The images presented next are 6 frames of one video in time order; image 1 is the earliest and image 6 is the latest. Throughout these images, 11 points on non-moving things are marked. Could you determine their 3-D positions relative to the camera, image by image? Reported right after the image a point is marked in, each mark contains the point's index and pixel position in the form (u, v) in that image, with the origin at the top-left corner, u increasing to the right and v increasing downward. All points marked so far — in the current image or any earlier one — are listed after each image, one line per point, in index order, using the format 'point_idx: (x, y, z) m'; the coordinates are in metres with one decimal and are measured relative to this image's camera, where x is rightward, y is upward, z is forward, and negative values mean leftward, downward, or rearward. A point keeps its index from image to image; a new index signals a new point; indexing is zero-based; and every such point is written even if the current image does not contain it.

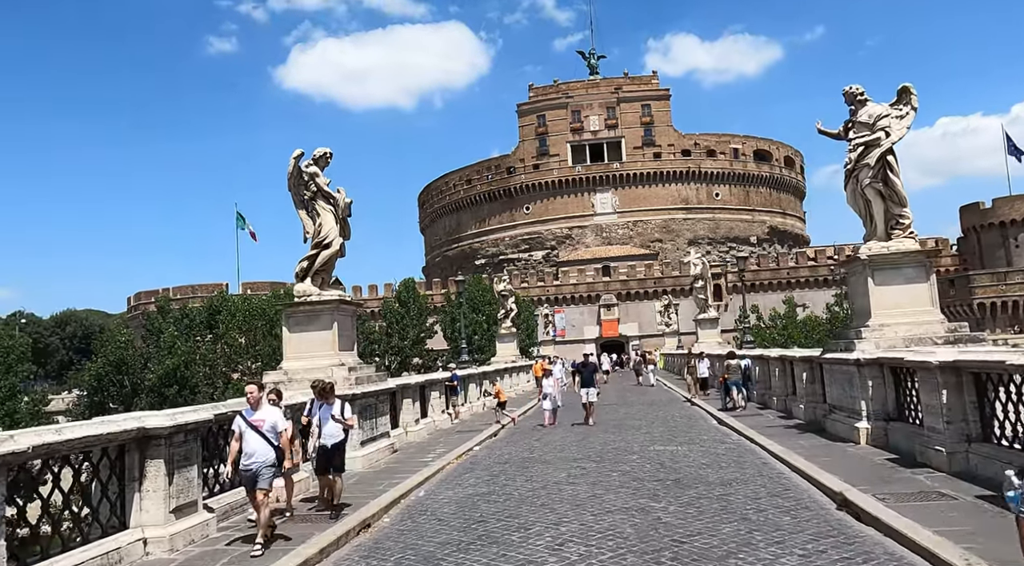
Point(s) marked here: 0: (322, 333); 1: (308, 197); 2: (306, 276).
0: (-2.7, -0.7, +11.9) m
1: (-3.0, +1.2, +12.3) m
2: (-3.0, +0.1, +12.2) m
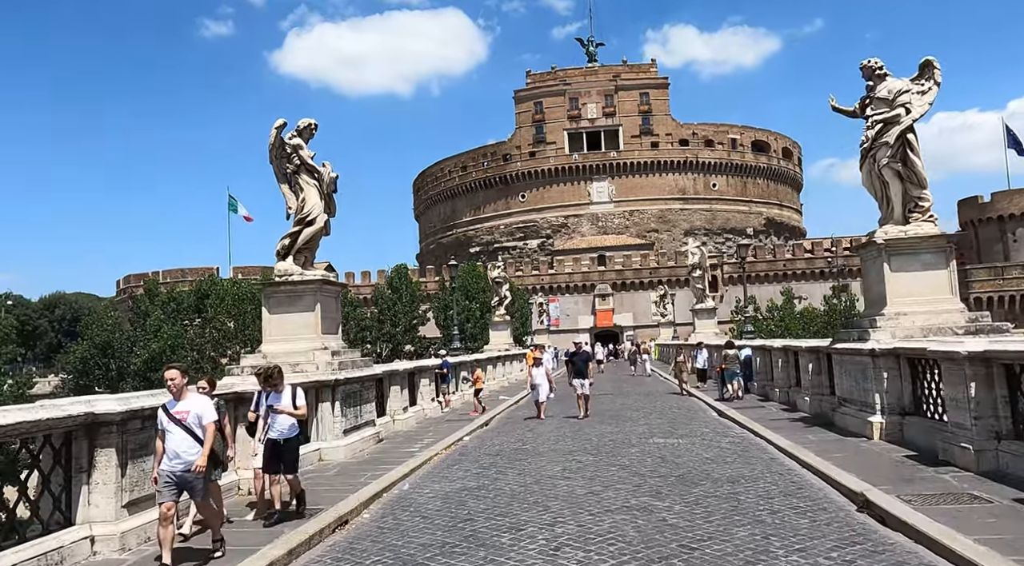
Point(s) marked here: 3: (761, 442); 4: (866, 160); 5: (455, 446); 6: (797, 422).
0: (-2.8, -0.4, +11.2) m
1: (-3.0, +1.5, +11.6) m
2: (-3.0, +0.4, +11.5) m
3: (+3.2, -2.0, +10.9) m
4: (+4.6, +1.6, +11.0) m
5: (-0.8, -2.3, +12.0) m
6: (+4.2, -2.1, +12.5) m
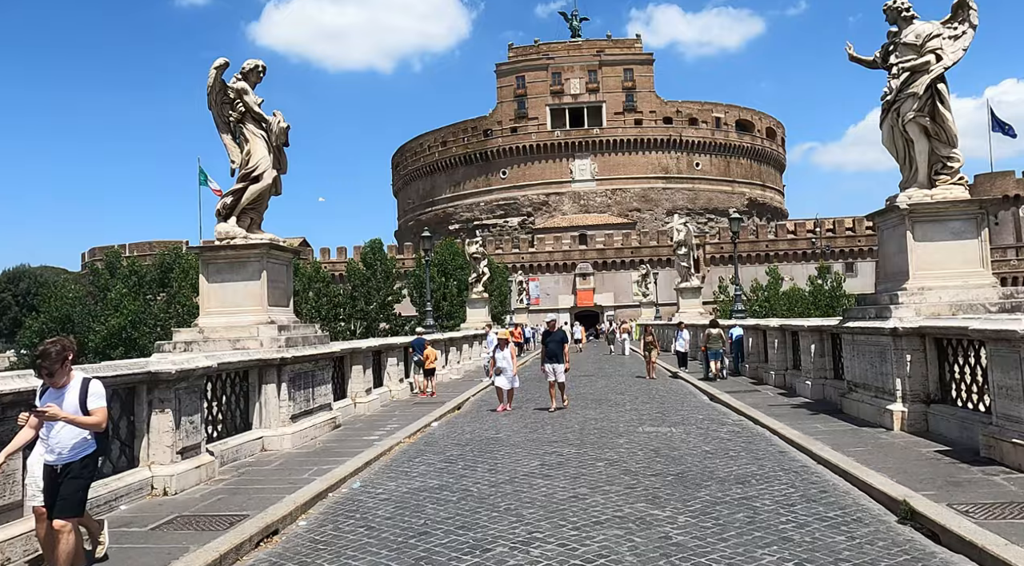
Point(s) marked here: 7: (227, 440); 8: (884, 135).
0: (-3.1, 0.0, +9.8) m
1: (-3.3, +2.0, +10.1) m
2: (-3.3, +0.8, +10.1) m
3: (+2.9, -1.7, +9.7) m
4: (+4.3, +2.0, +9.7) m
5: (-1.2, -1.9, +10.7) m
6: (+3.9, -1.7, +11.4) m
7: (-2.8, -1.6, +8.4) m
8: (+4.4, +1.7, +9.9) m
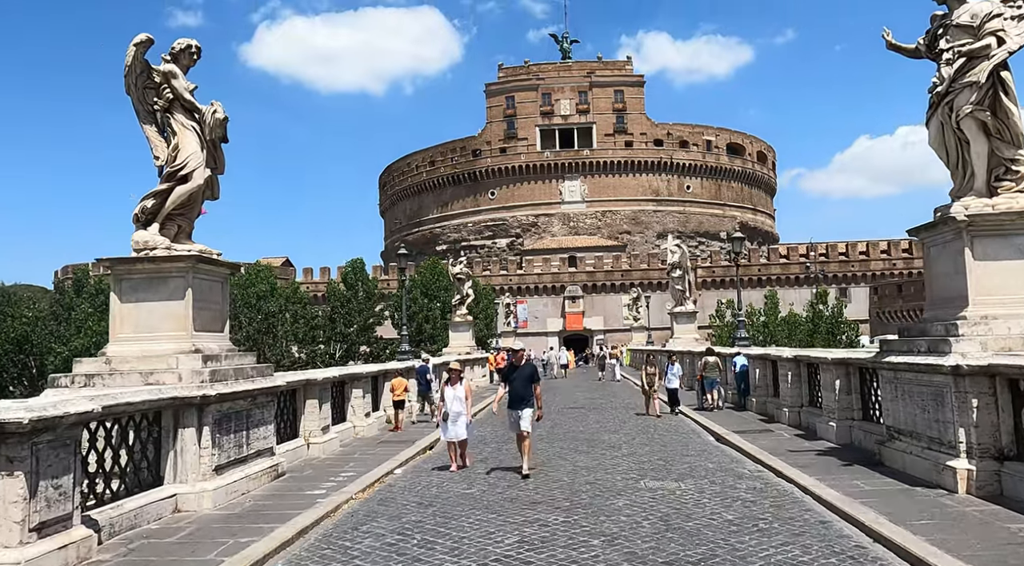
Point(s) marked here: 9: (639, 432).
0: (-3.3, -0.2, +8.1) m
1: (-3.6, +1.8, +8.5) m
2: (-3.6, +0.6, +8.4) m
3: (+2.7, -1.9, +8.0) m
4: (+4.1, +1.7, +8.1) m
5: (-1.4, -2.1, +8.9) m
6: (+3.6, -2.0, +9.7) m
7: (-3.1, -1.7, +6.6) m
8: (+4.1, +1.5, +8.4) m
9: (+1.9, -2.3, +12.9) m
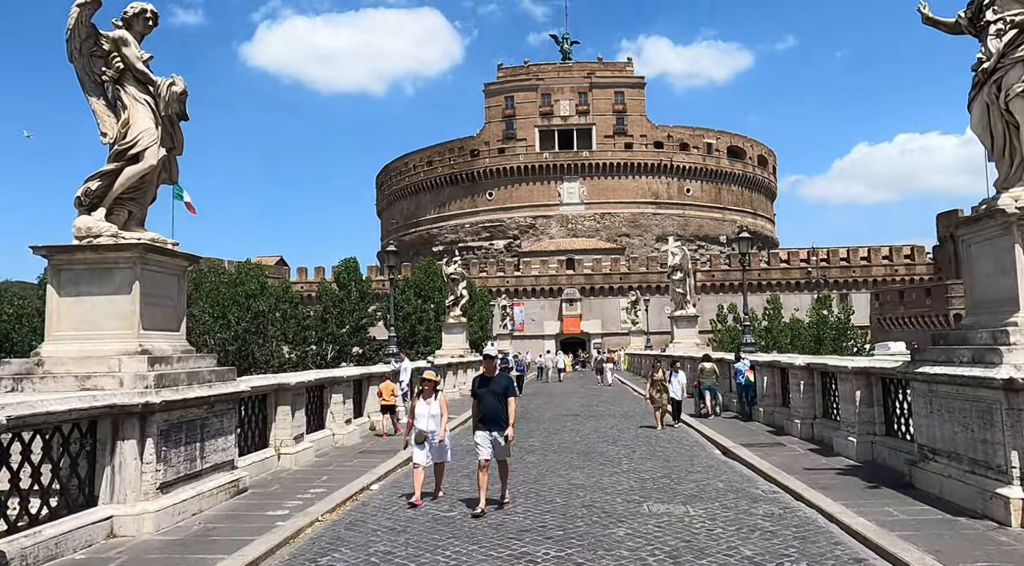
0: (-3.4, -0.1, +7.2) m
1: (-3.6, +1.8, +7.5) m
2: (-3.7, +0.7, +7.5) m
3: (+2.6, -1.9, +7.1) m
4: (+4.1, +1.7, +7.2) m
5: (-1.5, -2.1, +8.0) m
6: (+3.5, -2.0, +8.8) m
7: (-3.2, -1.6, +5.7) m
8: (+4.1, +1.5, +7.4) m
9: (+1.8, -2.3, +11.9) m
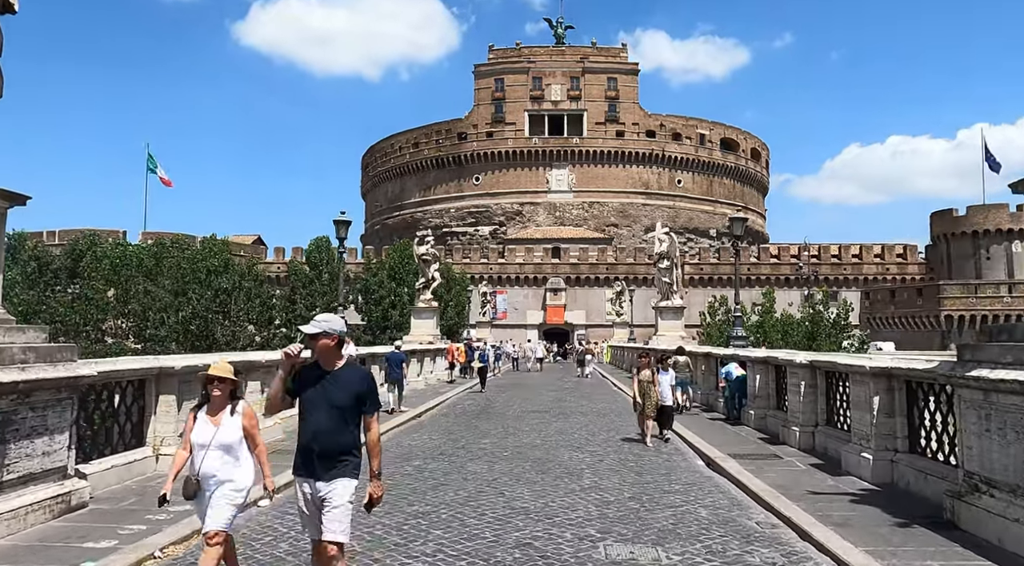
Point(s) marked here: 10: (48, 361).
0: (-3.9, +0.2, +5.2) m
1: (-4.1, +2.2, +5.5) m
2: (-4.2, +1.1, +5.5) m
3: (+2.0, -1.7, +5.2) m
4: (+3.6, +1.8, +5.3) m
5: (-2.1, -1.8, +6.0) m
6: (+2.9, -1.8, +6.9) m
7: (-3.7, -1.3, +3.7) m
8: (+3.6, +1.6, +5.5) m
9: (+1.2, -2.0, +10.0) m
10: (-3.3, -0.5, +6.0) m
